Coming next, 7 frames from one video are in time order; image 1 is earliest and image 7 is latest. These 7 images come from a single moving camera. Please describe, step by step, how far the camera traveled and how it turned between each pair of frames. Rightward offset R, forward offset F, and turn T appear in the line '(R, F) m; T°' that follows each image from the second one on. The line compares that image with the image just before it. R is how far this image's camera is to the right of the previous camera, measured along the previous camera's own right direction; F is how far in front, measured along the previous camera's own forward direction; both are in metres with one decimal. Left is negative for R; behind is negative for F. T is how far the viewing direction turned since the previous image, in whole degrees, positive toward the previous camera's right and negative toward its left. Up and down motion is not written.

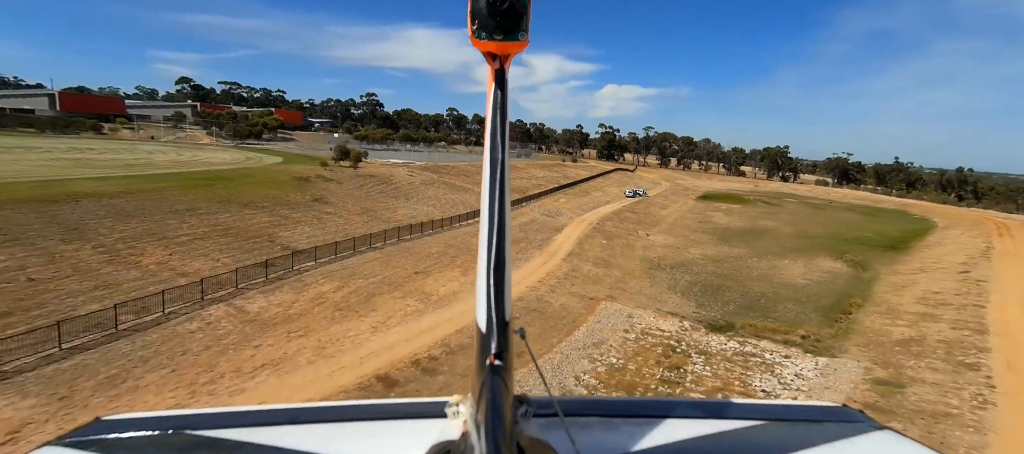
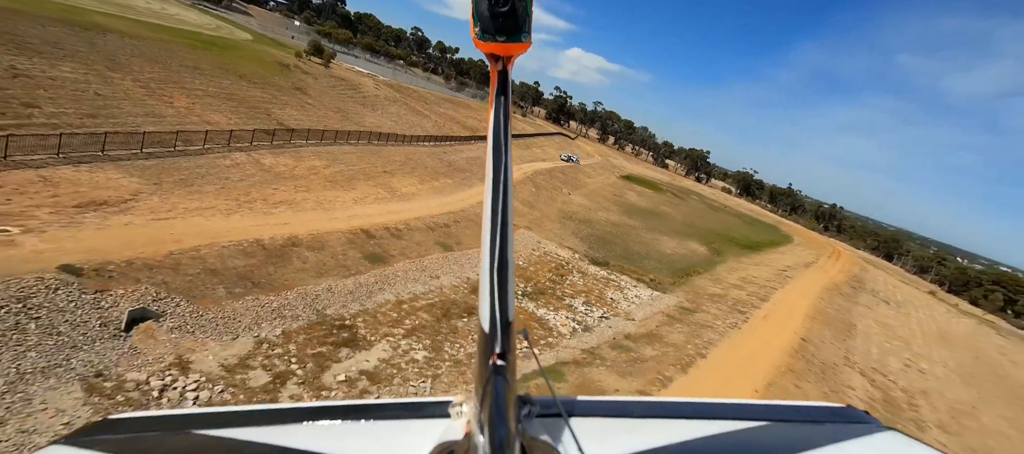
(-1.1, -5.8) m; +10°
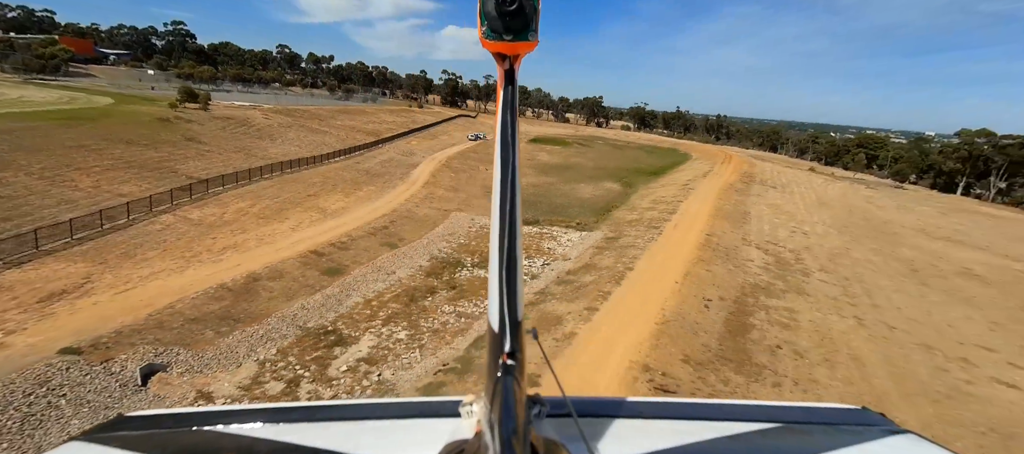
(-0.3, -2.2) m; +8°
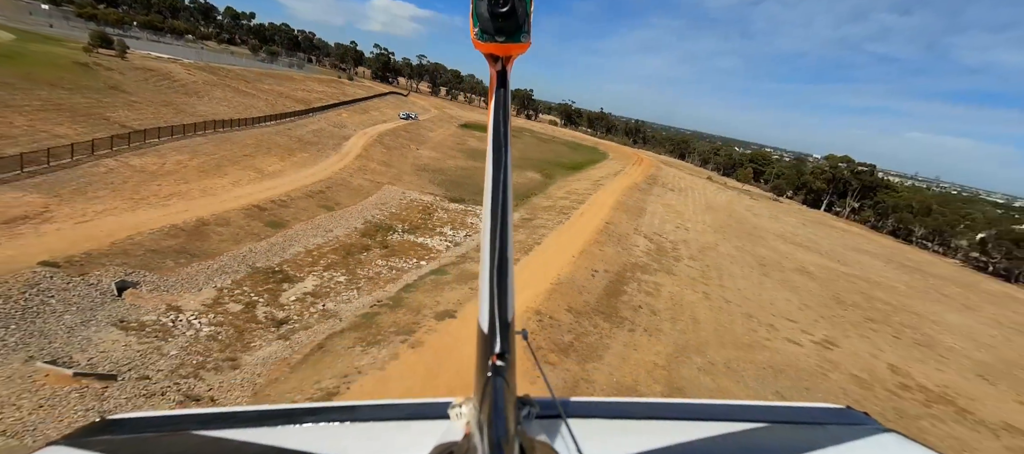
(-0.2, -3.4) m; +9°
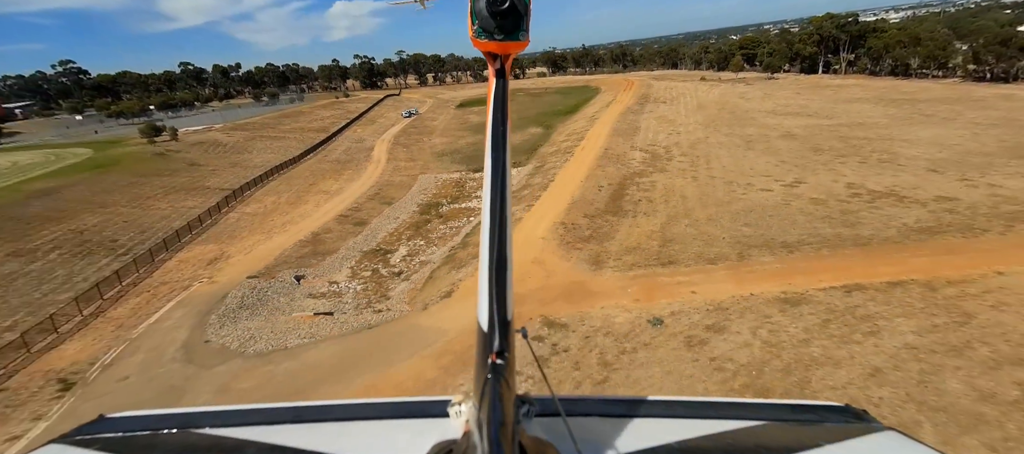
(+0.1, -6.4) m; -4°
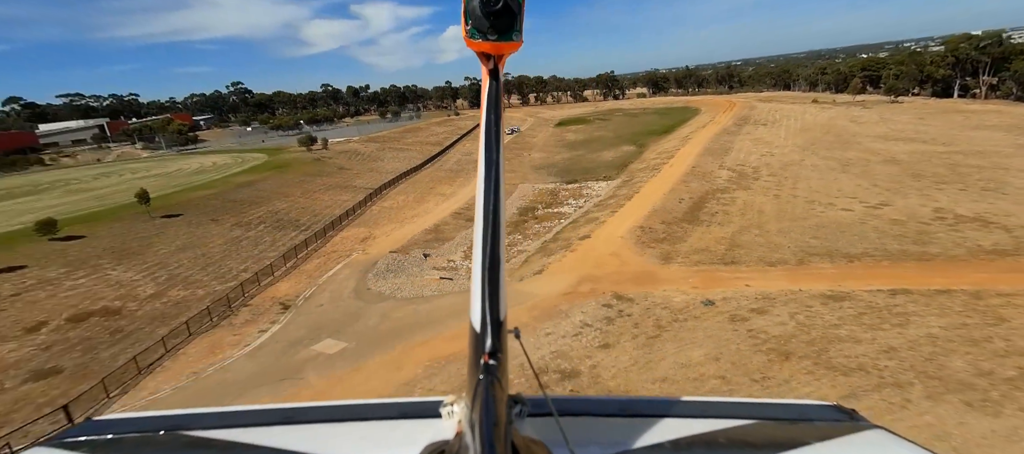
(+0.5, -4.6) m; -11°
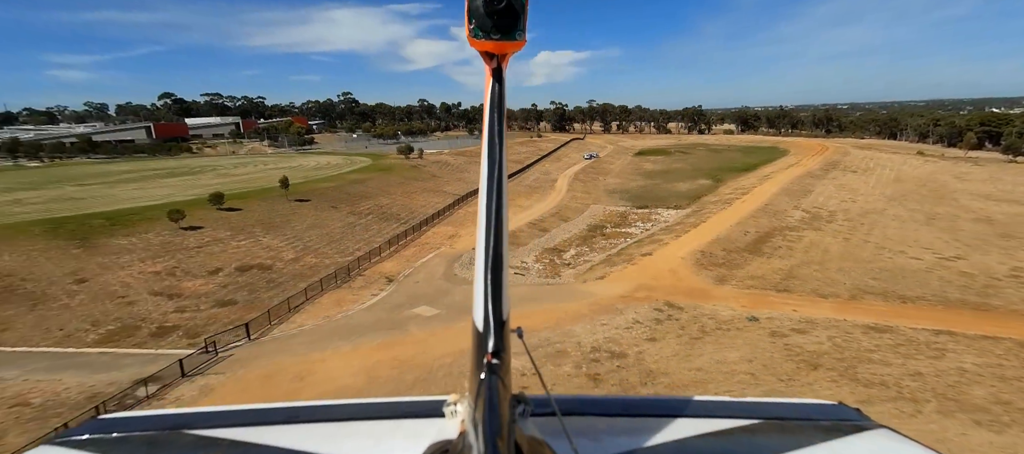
(0.0, -3.5) m; -9°
